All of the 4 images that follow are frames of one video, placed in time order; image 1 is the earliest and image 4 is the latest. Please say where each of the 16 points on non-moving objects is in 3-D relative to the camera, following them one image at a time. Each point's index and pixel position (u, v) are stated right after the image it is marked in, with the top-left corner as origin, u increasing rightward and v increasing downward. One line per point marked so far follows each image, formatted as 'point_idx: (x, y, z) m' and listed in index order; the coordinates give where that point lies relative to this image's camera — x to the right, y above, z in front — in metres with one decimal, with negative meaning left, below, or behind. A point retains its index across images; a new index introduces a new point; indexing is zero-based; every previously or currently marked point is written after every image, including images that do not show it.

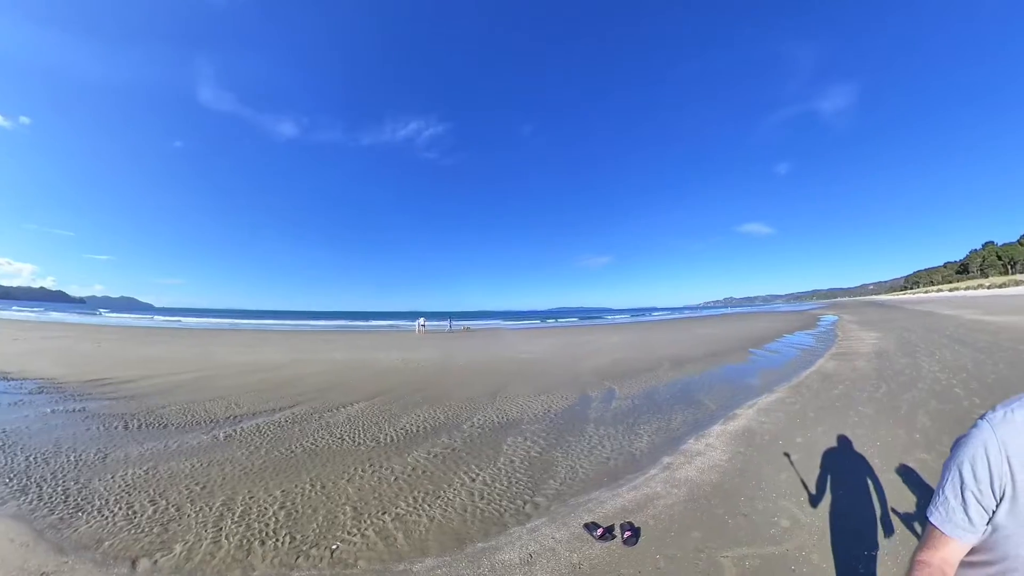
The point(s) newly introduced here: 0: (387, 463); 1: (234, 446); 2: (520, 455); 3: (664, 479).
0: (-1.5, -2.1, +6.6) m
1: (-4.7, -2.6, +9.1) m
2: (+0.1, -1.7, +5.6) m
3: (+1.3, -1.6, +4.6) m
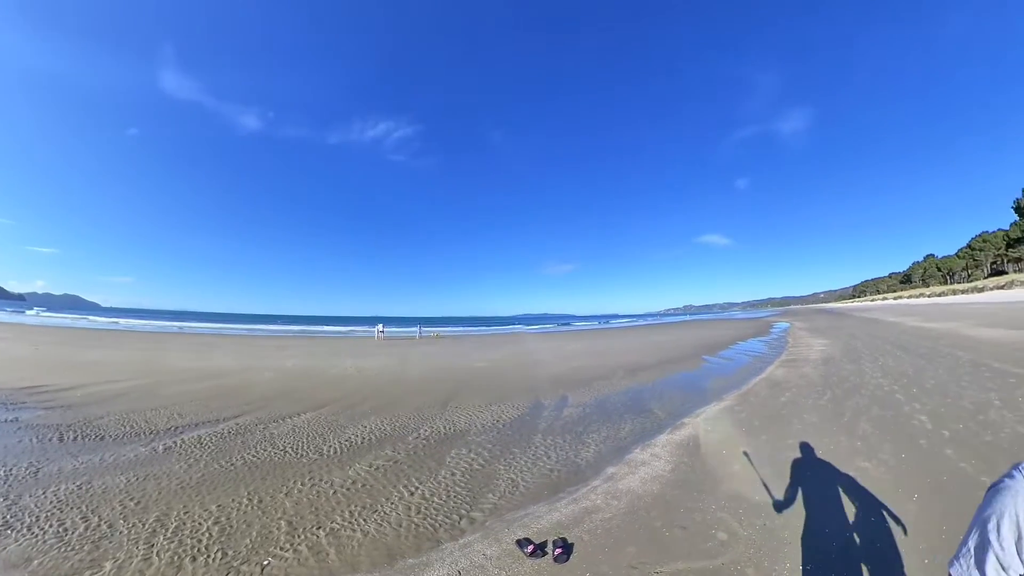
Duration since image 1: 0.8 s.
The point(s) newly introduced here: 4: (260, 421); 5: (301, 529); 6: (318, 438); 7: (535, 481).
0: (-2.1, -2.2, +6.3) m
1: (-5.4, -2.7, +8.6) m
2: (-0.5, -1.8, +5.5) m
3: (+0.8, -1.7, +4.6) m
4: (-4.7, -2.5, +10.1) m
5: (-2.0, -2.3, +5.0) m
6: (-2.9, -2.2, +8.0) m
7: (+0.2, -1.7, +4.9) m
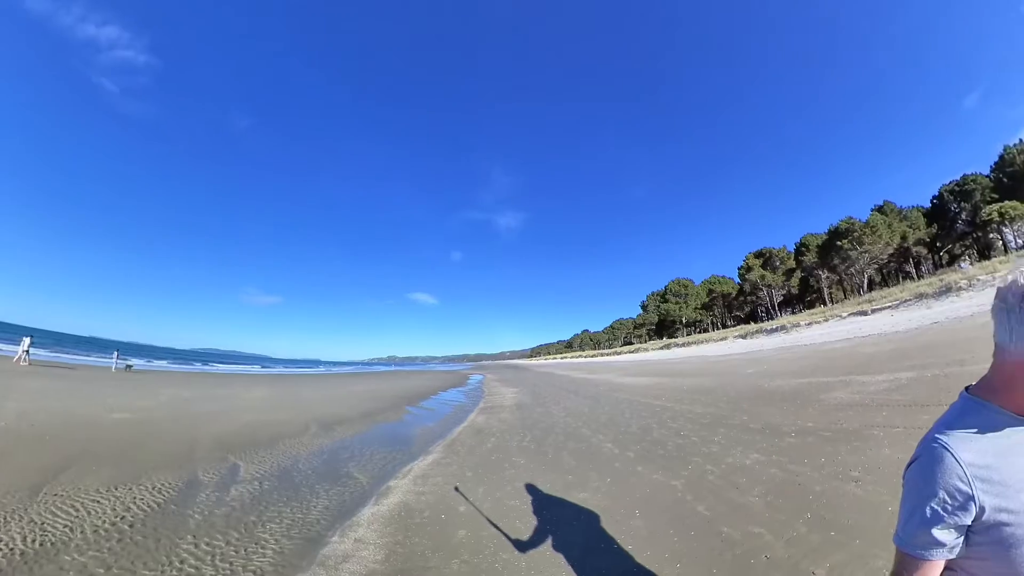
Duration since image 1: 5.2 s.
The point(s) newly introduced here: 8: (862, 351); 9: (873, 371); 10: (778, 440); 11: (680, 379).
0: (-4.6, -2.2, +3.1) m
1: (-8.6, -2.6, +3.4) m
2: (-2.7, -1.8, +3.2) m
3: (-1.2, -1.8, +3.1) m
4: (-8.7, -2.5, +5.1) m
5: (-3.8, -2.1, +2.1) m
6: (-6.1, -2.3, +4.2) m
7: (-1.8, -1.8, +3.1) m
8: (+9.1, -1.6, +14.1) m
9: (+7.2, -1.6, +10.7) m
10: (+3.4, -2.0, +6.9) m
11: (+6.0, -3.2, +19.1) m
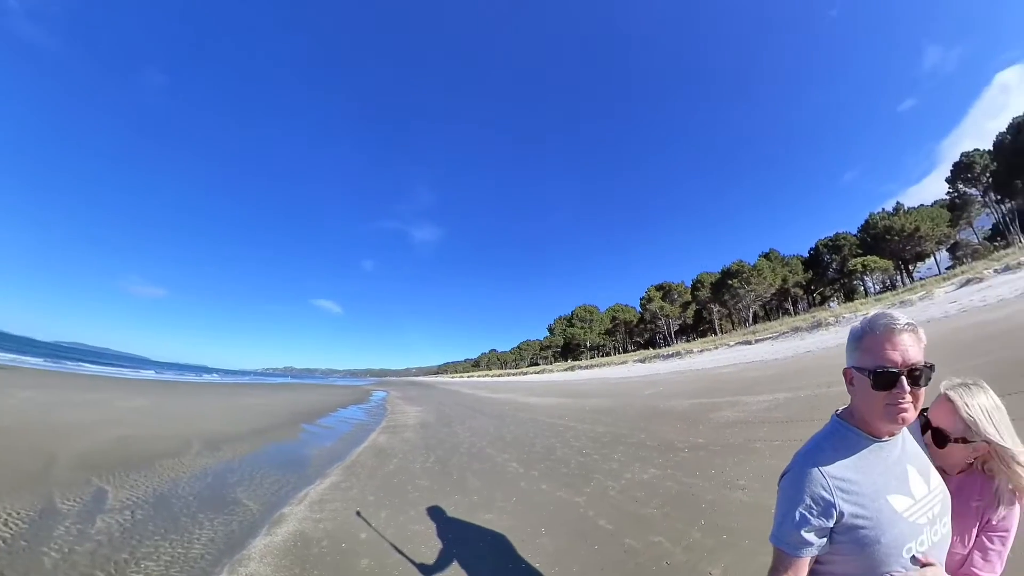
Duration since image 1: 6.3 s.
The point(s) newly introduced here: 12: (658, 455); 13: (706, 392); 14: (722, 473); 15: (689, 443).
0: (-5.1, -2.1, +2.3) m
1: (-9.1, -2.4, +1.9) m
2: (-3.2, -1.8, +2.7) m
3: (-1.6, -1.8, +2.8) m
4: (-9.5, -2.4, +3.5) m
5: (-4.1, -2.0, +1.3) m
6: (-6.7, -2.2, +3.1) m
7: (-2.3, -1.8, +2.7) m
8: (+6.7, -2.4, +15.4) m
9: (+5.3, -2.2, +11.7) m
10: (+2.2, -2.3, +7.4) m
11: (+2.7, -4.1, +19.7) m
12: (+2.1, -2.4, +7.6) m
13: (+5.1, -2.7, +14.2) m
14: (+2.3, -2.0, +5.8) m
15: (+2.7, -2.3, +8.0) m
